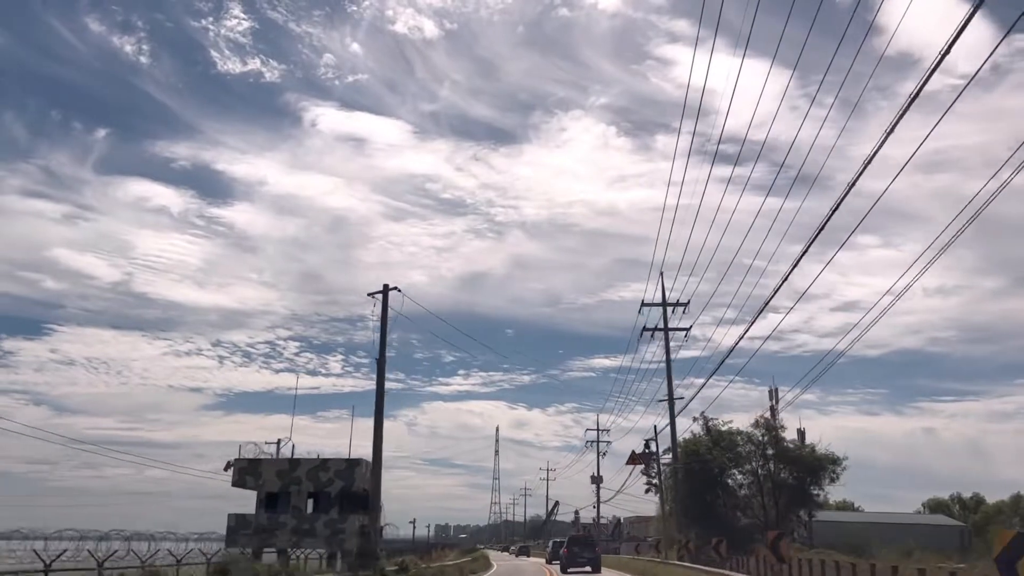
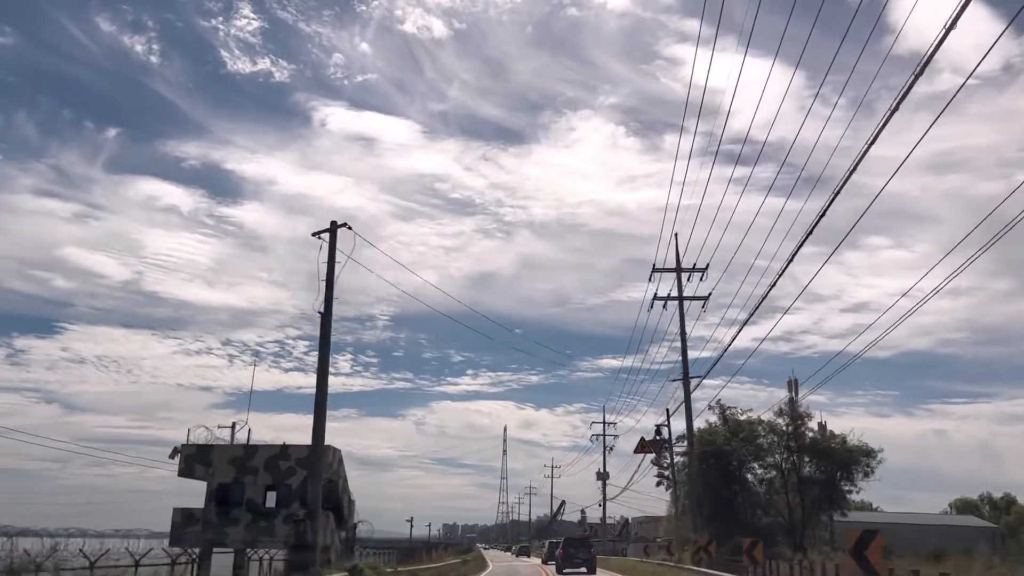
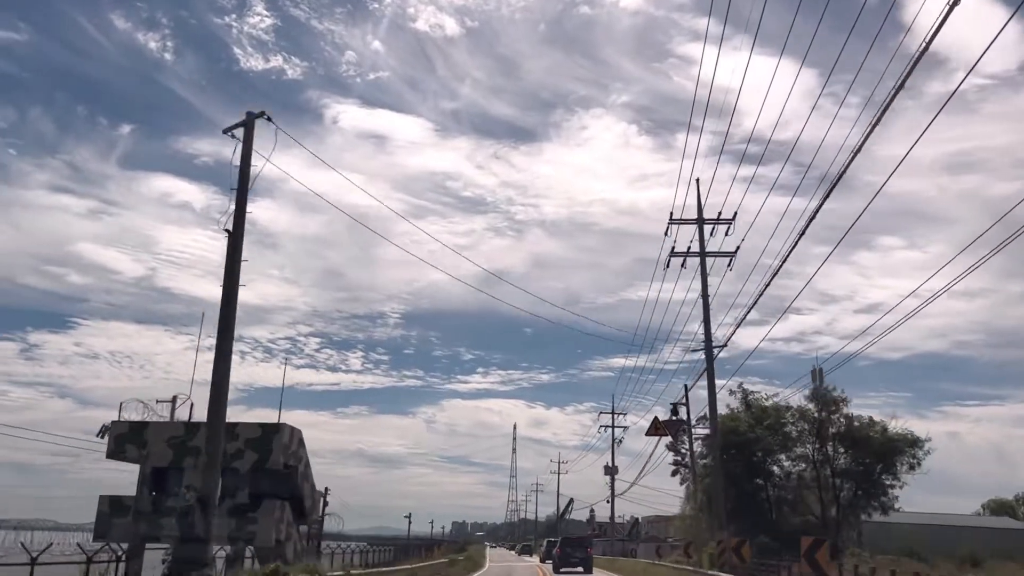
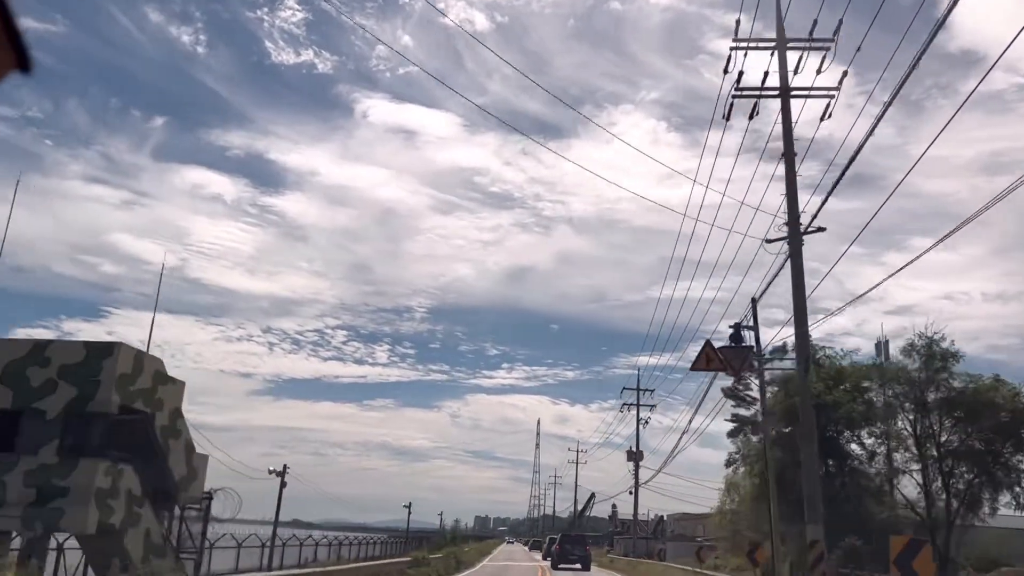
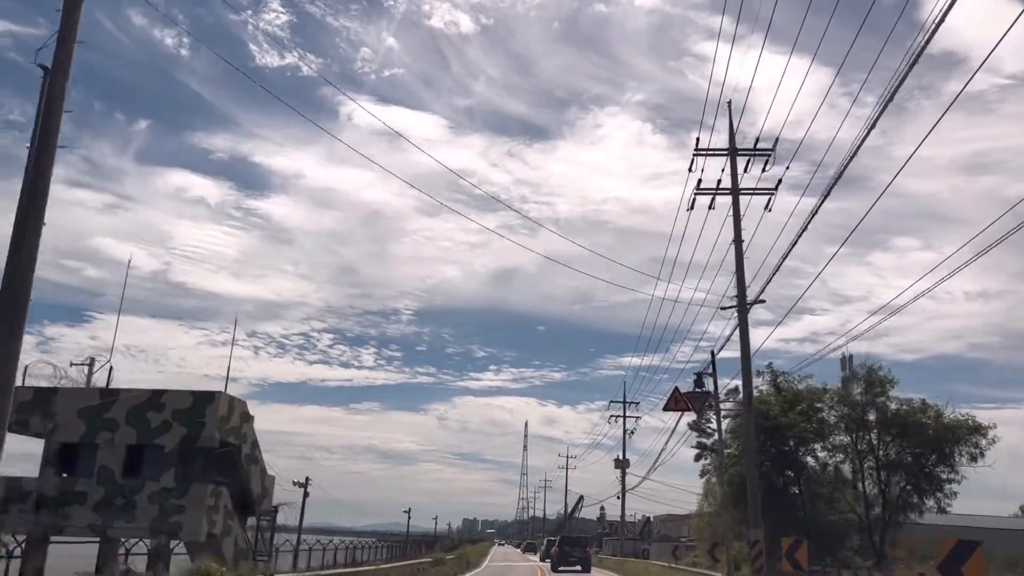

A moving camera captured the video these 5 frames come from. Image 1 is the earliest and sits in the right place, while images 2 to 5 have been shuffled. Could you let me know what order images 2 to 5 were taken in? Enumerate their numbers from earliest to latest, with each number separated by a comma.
2, 3, 5, 4
